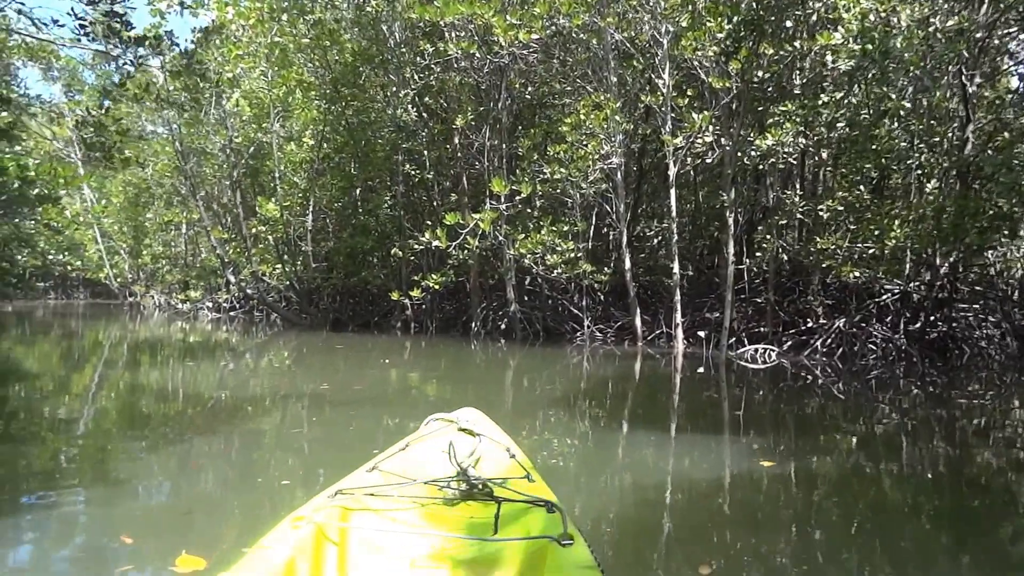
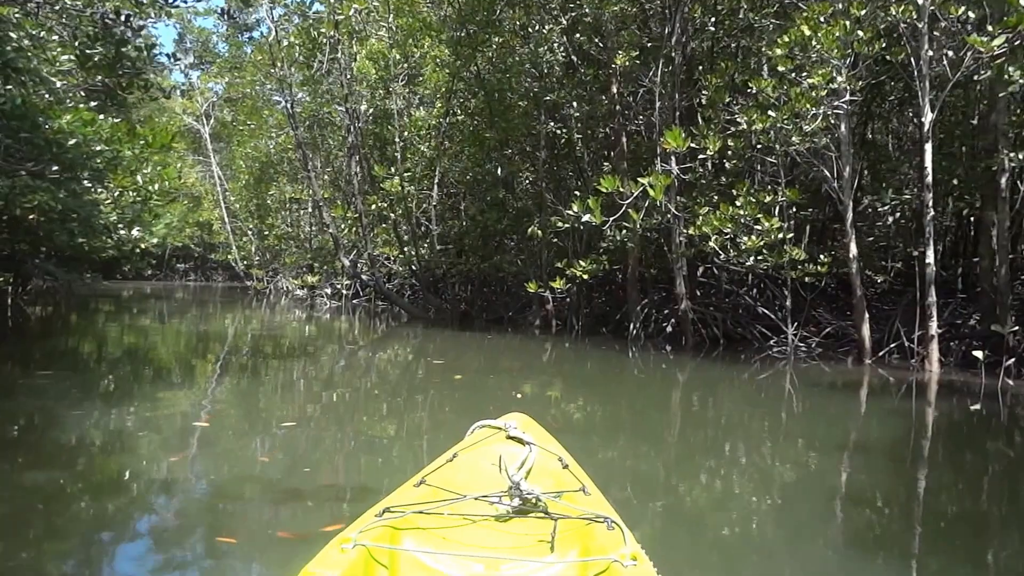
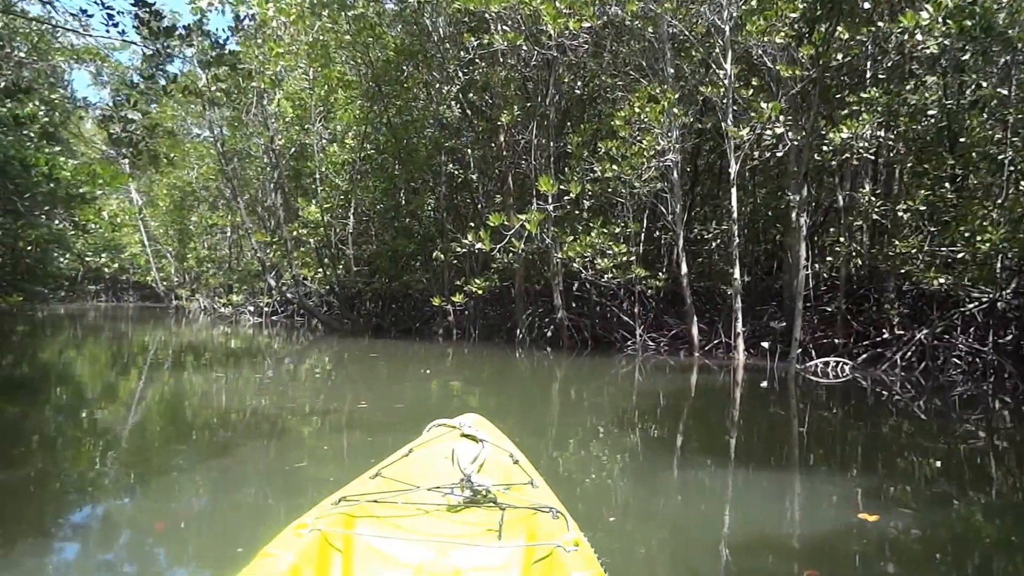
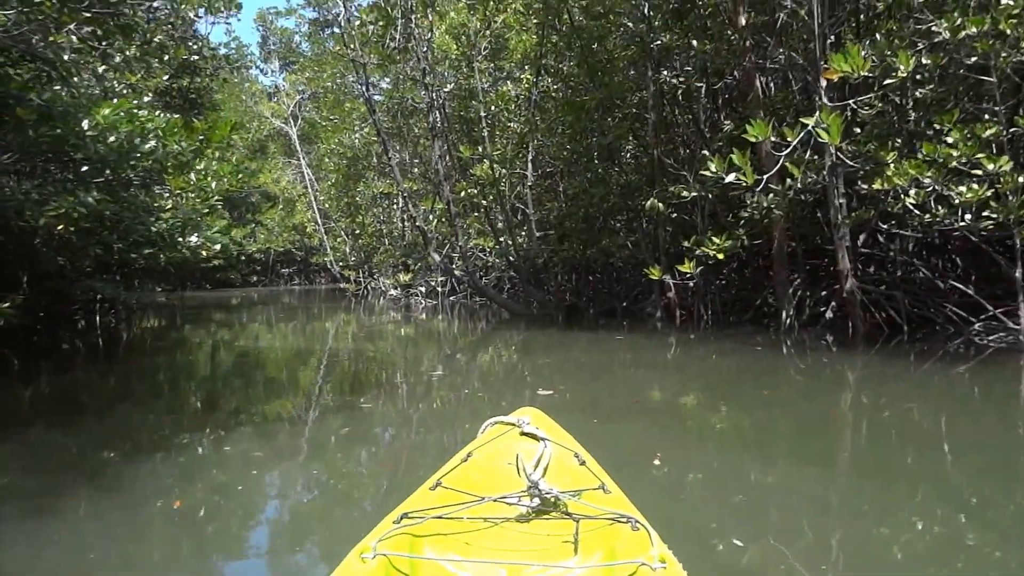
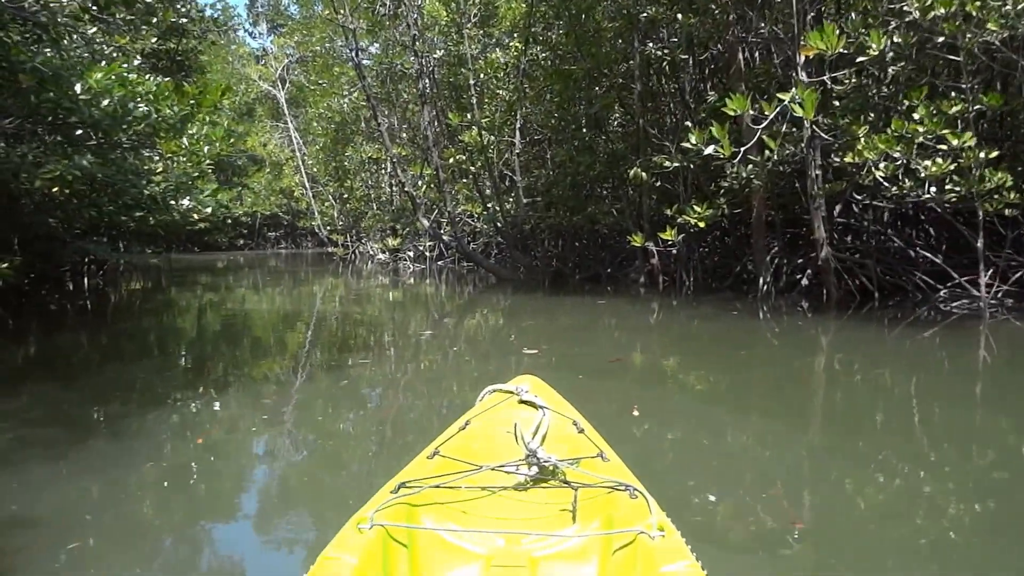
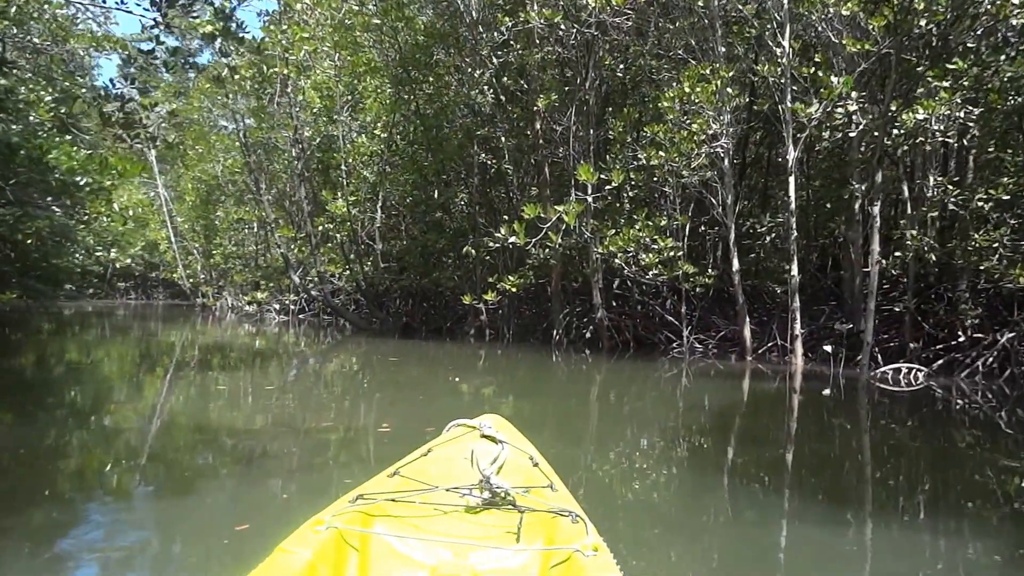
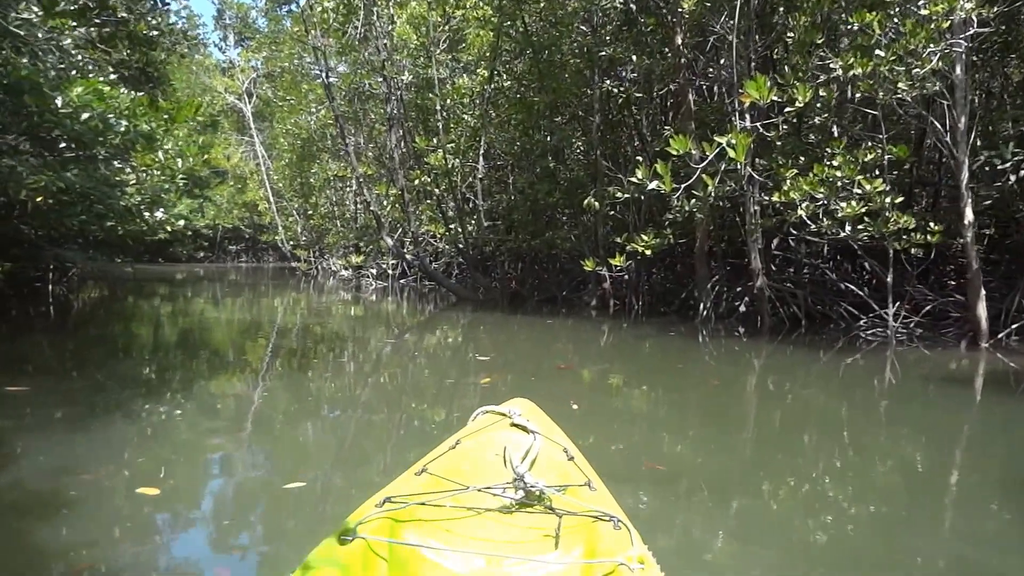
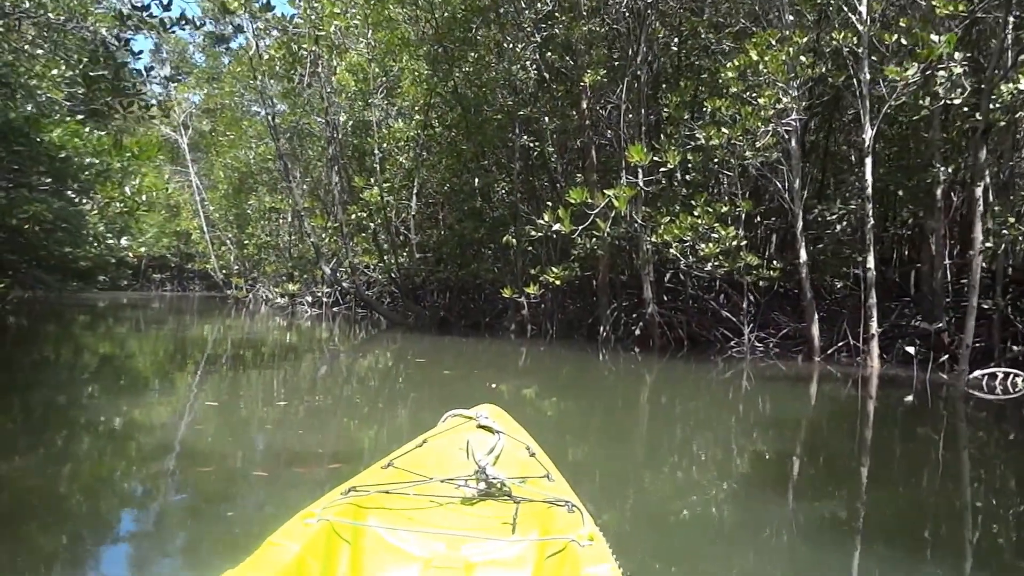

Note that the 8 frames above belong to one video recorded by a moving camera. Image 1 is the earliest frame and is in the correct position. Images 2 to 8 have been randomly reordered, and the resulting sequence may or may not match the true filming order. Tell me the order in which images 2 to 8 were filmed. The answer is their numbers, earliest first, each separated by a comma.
3, 6, 8, 2, 7, 5, 4
